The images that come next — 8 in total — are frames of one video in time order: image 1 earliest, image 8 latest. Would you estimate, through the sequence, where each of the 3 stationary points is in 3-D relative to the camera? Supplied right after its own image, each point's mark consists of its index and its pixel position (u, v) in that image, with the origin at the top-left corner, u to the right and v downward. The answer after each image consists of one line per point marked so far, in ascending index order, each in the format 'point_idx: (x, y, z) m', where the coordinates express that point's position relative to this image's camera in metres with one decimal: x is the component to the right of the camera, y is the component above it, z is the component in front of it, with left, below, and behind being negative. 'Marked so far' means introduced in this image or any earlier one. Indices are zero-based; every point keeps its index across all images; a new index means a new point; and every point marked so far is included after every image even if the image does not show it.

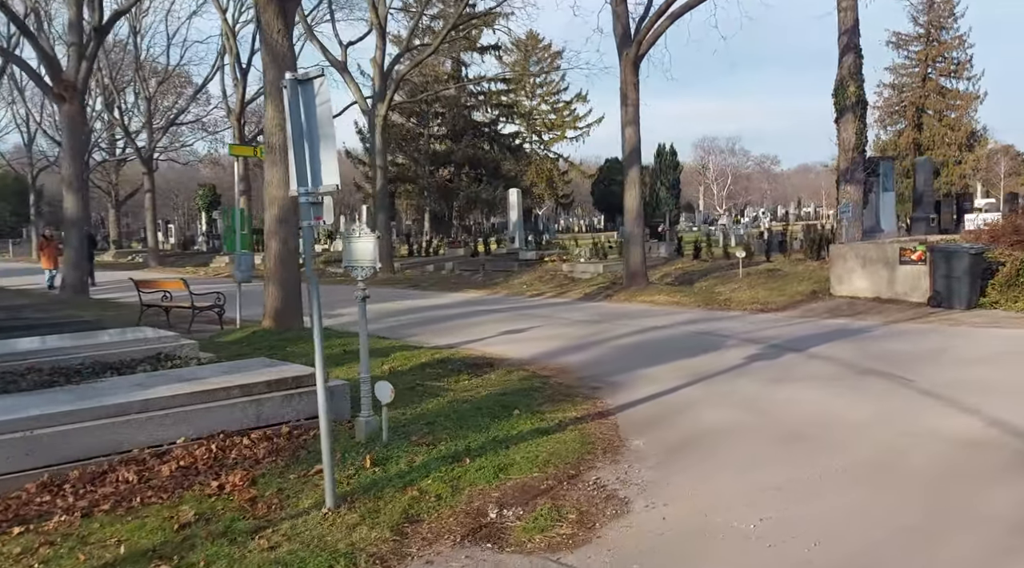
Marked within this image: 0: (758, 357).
0: (+2.8, -0.9, +10.7) m
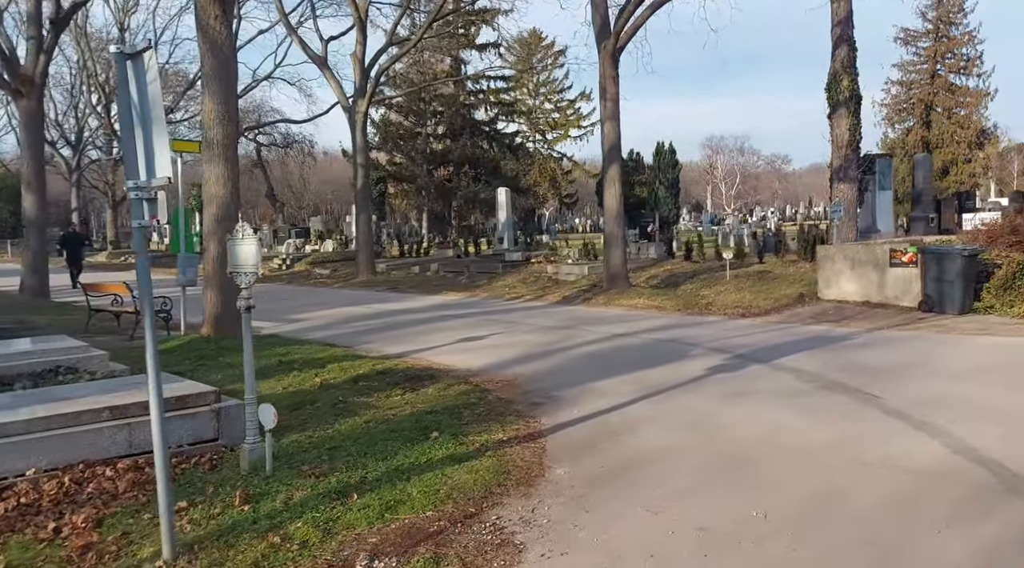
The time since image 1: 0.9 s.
0: (+2.2, -0.9, +9.9) m
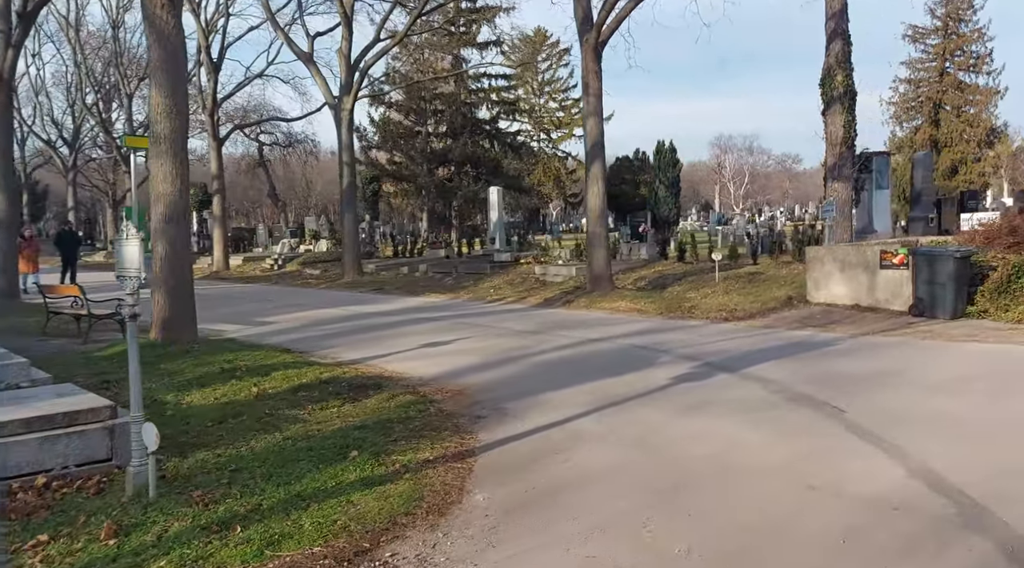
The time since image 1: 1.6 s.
0: (+1.7, -1.0, +9.2) m
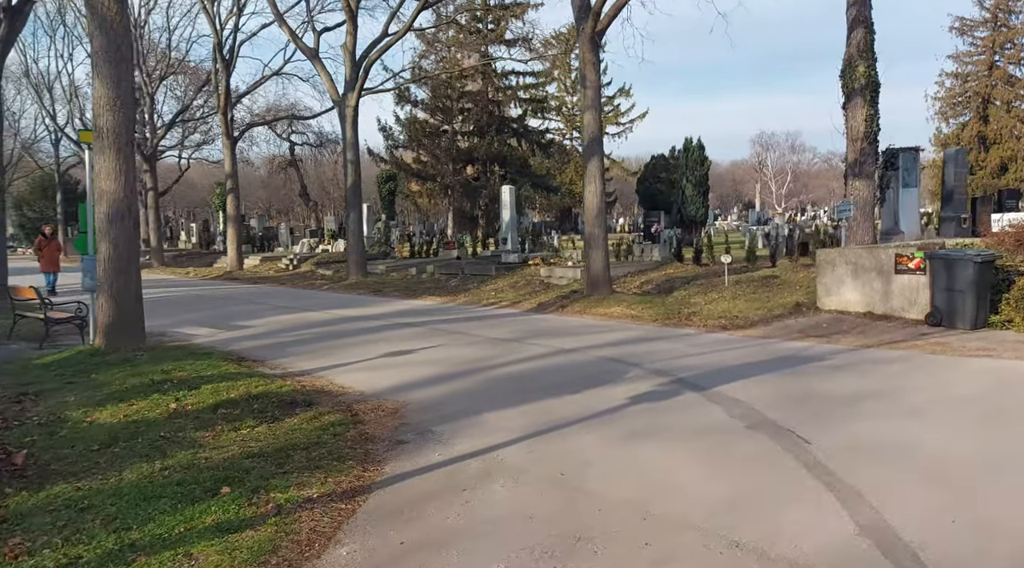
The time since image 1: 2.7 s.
0: (+1.2, -1.0, +8.2) m
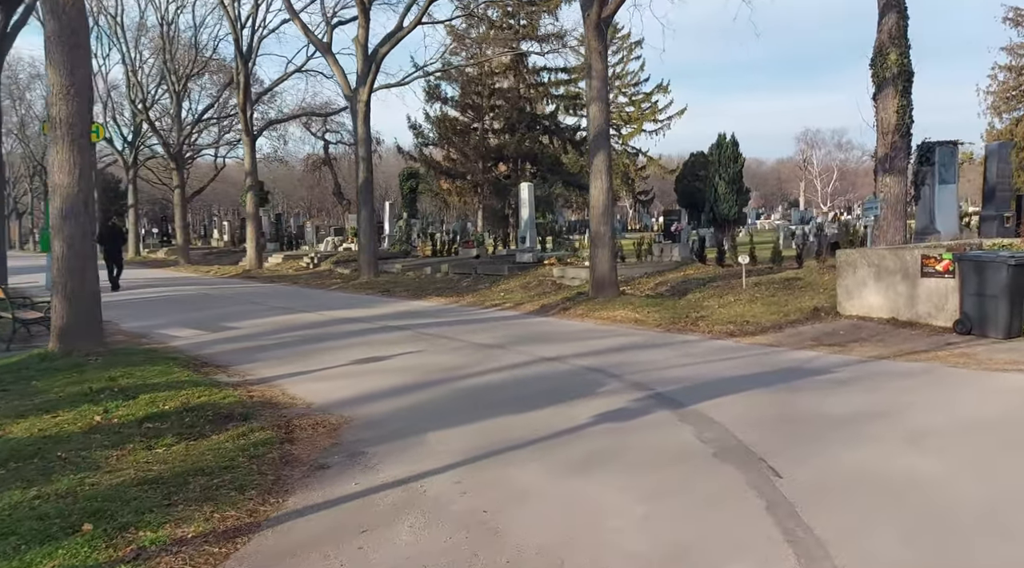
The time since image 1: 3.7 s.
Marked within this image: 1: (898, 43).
0: (+0.8, -1.1, +7.3) m
1: (+7.1, +4.4, +16.8) m
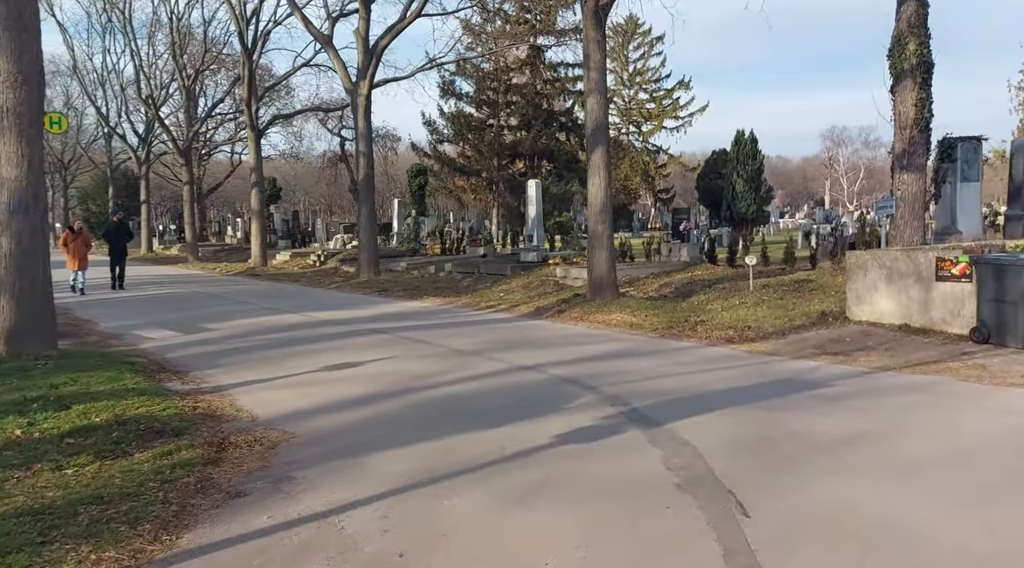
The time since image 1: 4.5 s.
0: (+0.5, -1.1, +6.6) m
1: (+7.0, +4.4, +15.9) m
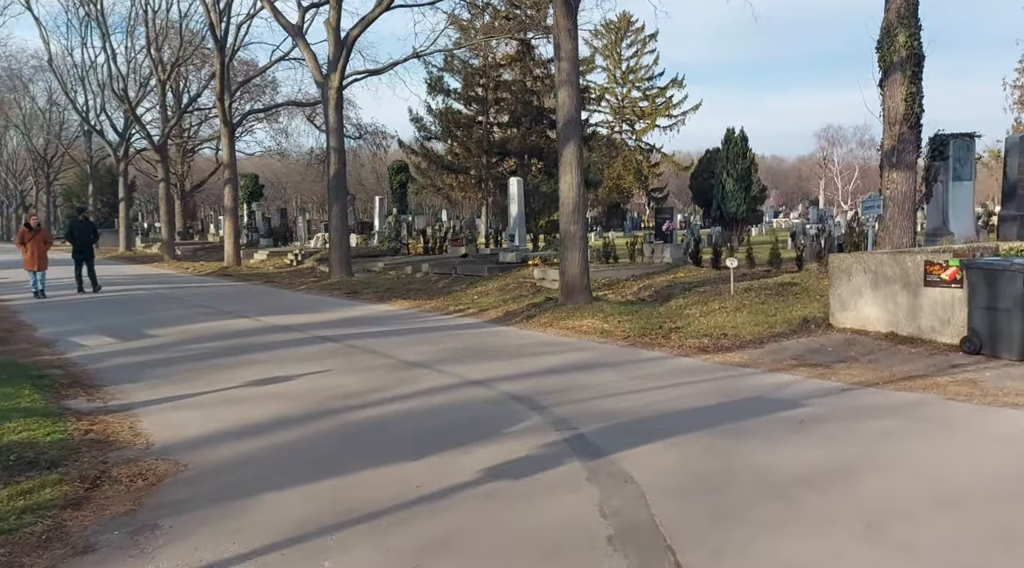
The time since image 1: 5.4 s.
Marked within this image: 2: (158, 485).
0: (0.0, -1.2, +5.7) m
1: (+6.5, +4.3, +15.0) m
2: (-2.2, -1.3, +5.6) m
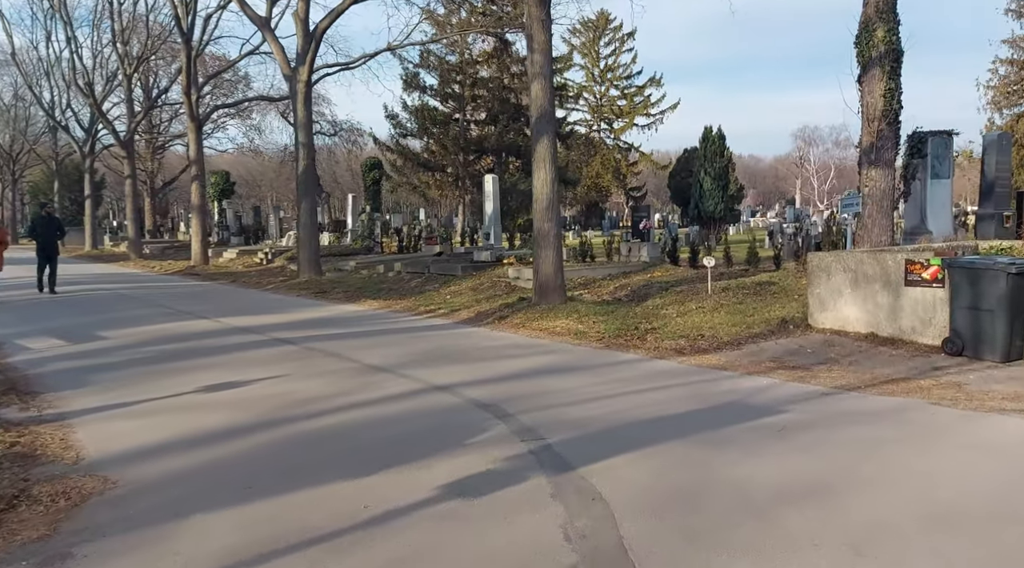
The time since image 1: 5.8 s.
0: (-0.2, -1.2, +5.3) m
1: (+6.0, +4.3, +14.7) m
2: (-2.4, -1.3, +5.1) m
